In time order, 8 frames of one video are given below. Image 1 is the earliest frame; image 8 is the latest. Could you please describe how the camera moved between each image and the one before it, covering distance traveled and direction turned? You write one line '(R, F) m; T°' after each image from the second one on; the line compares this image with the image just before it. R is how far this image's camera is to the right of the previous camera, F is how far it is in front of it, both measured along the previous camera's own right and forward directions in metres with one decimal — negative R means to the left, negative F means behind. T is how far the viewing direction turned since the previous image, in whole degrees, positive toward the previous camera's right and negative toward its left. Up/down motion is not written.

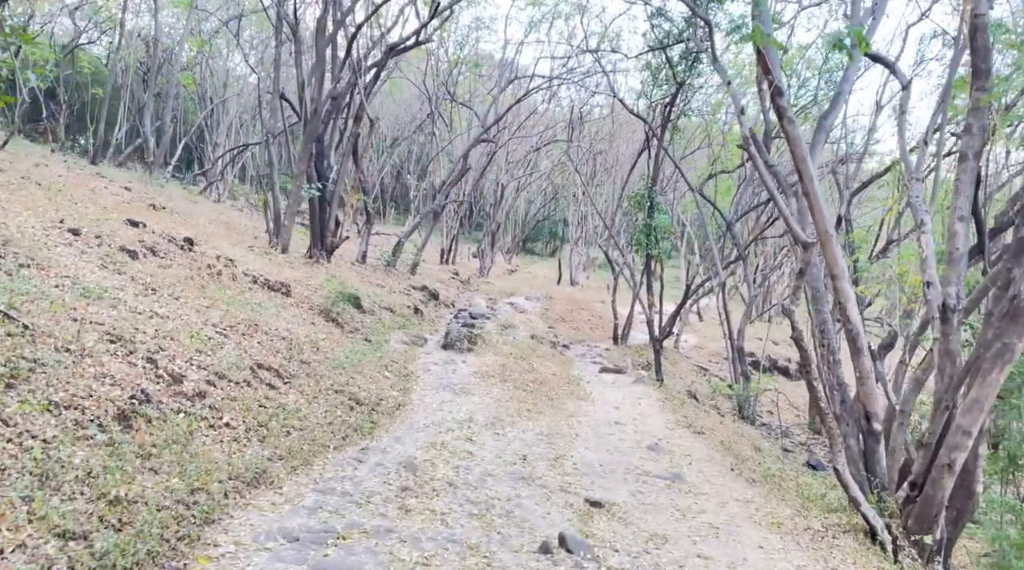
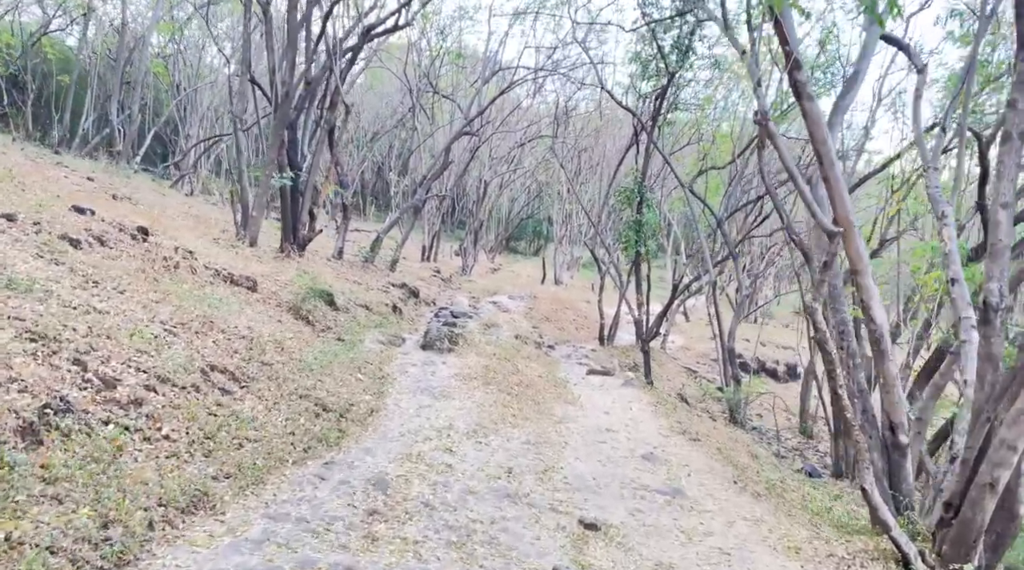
(0.0, +0.9) m; +1°
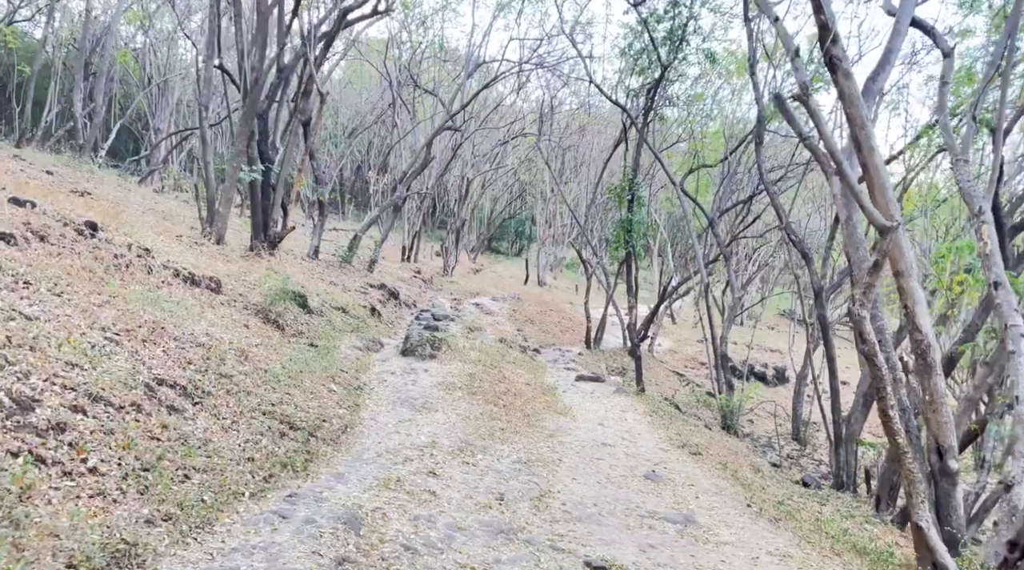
(-0.1, +1.0) m; +1°
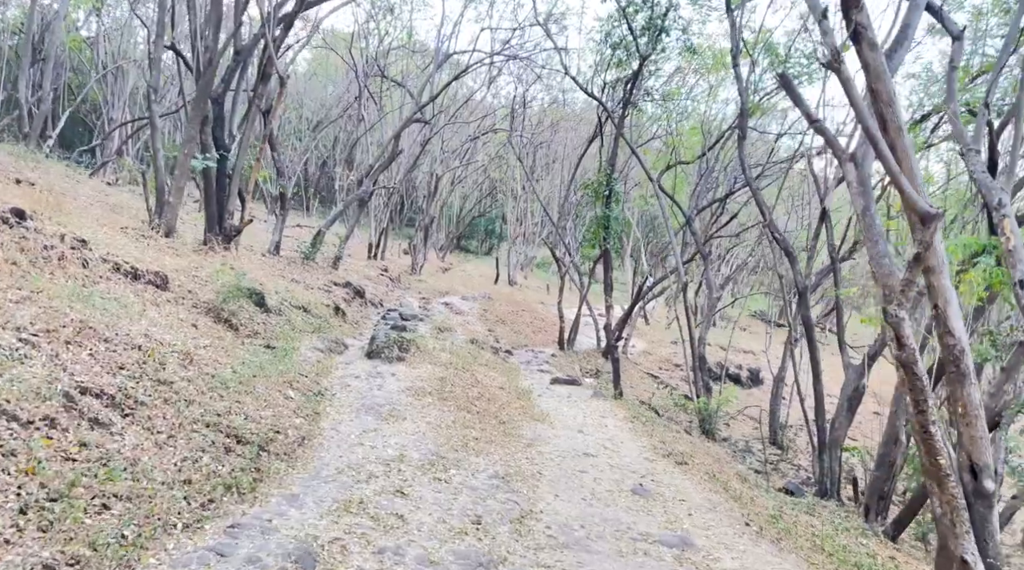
(-0.1, +0.8) m; +2°
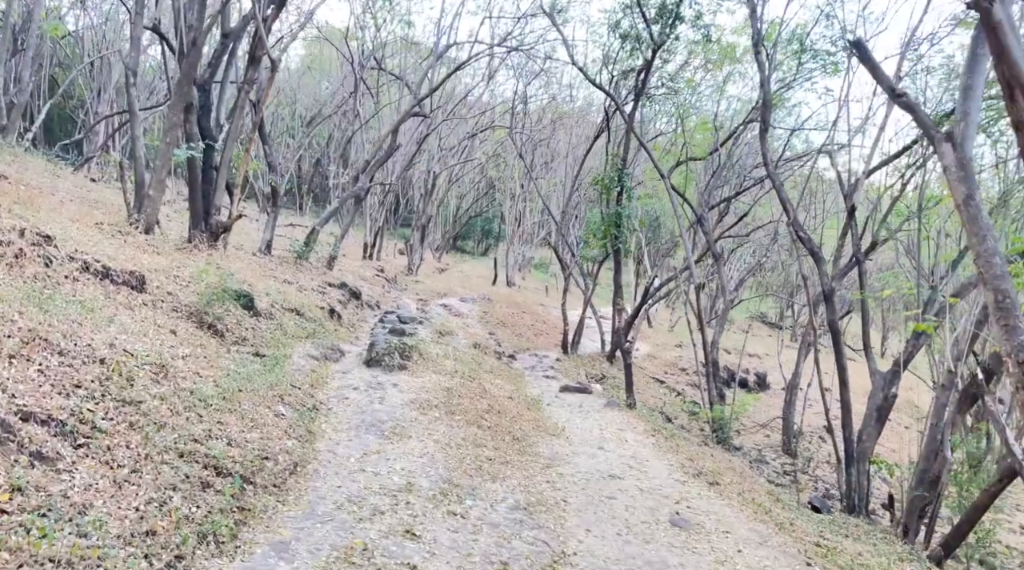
(-0.2, +1.1) m; 0°
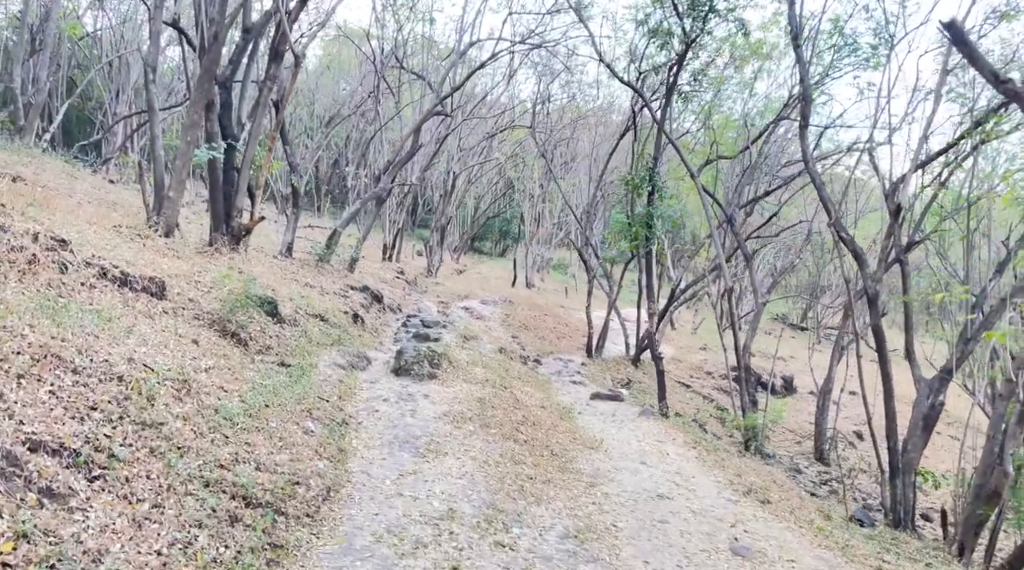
(-0.3, +0.6) m; -1°
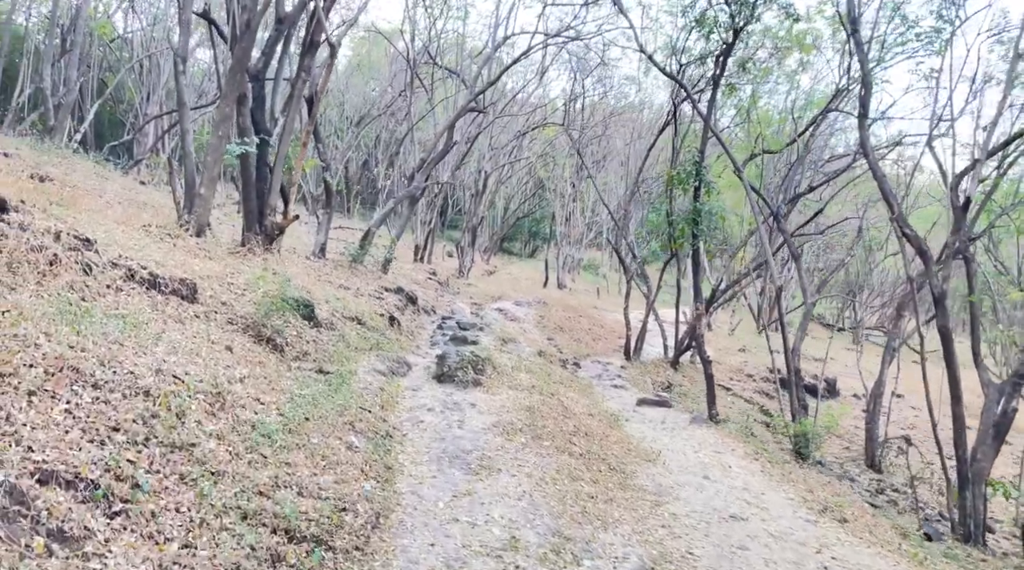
(-0.3, +0.7) m; -2°
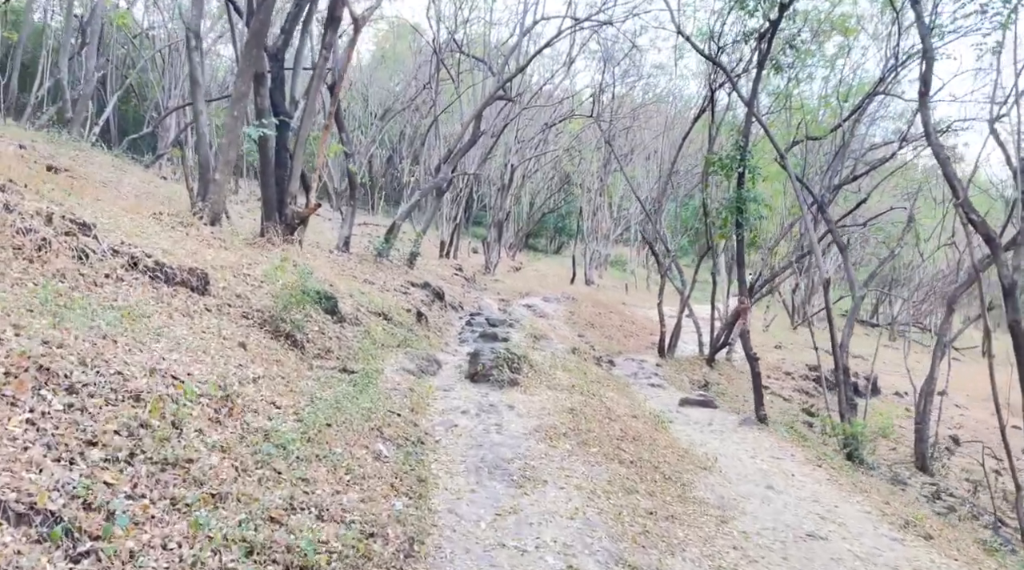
(-0.2, +0.9) m; -2°
